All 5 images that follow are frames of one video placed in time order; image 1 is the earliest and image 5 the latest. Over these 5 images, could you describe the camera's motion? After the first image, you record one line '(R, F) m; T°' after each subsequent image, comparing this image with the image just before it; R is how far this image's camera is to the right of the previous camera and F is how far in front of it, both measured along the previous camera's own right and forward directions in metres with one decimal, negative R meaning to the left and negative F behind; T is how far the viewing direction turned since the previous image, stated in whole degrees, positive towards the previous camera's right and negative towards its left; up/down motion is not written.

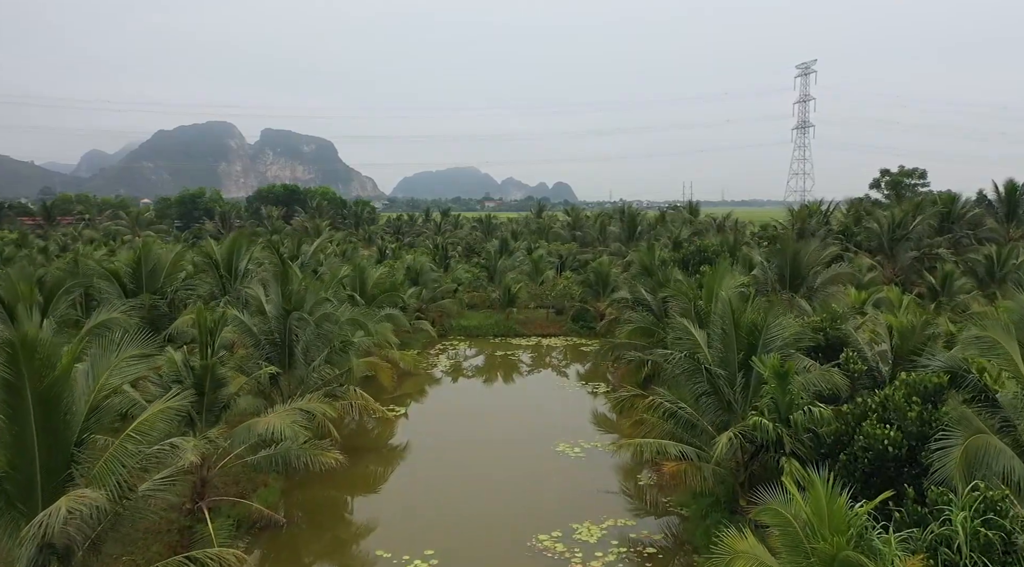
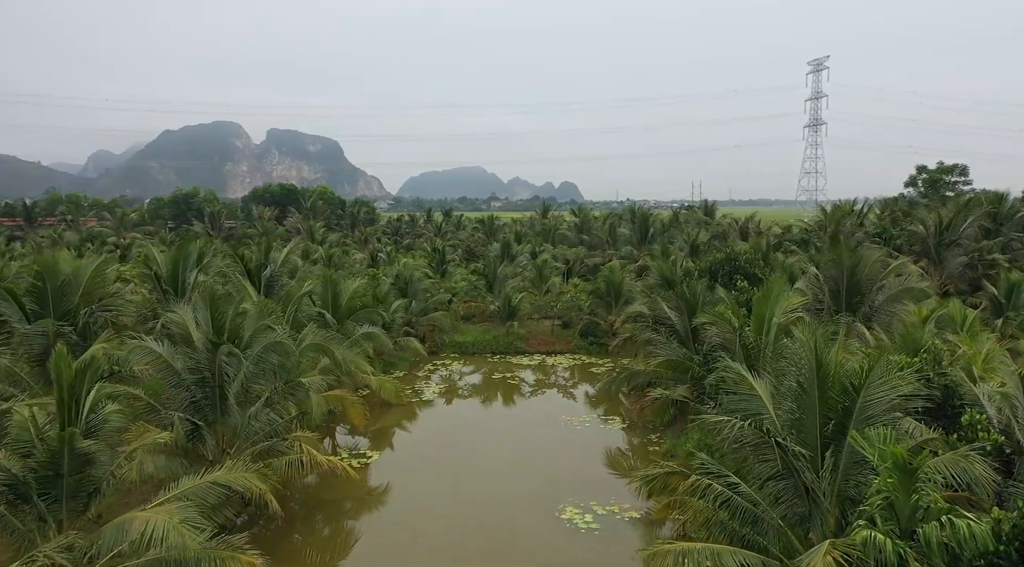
(+0.2, +3.0) m; 0°
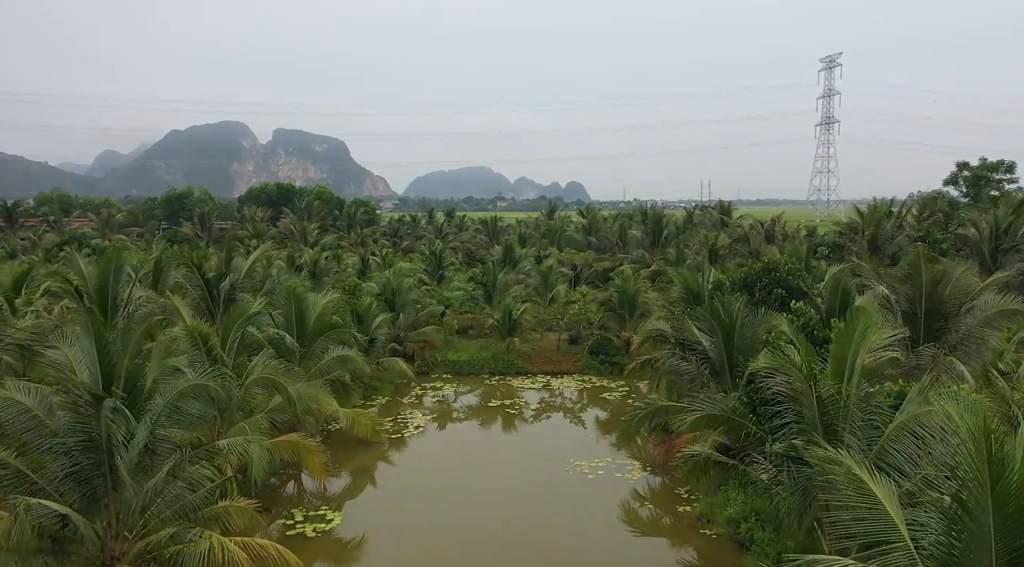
(+0.2, +2.8) m; 0°
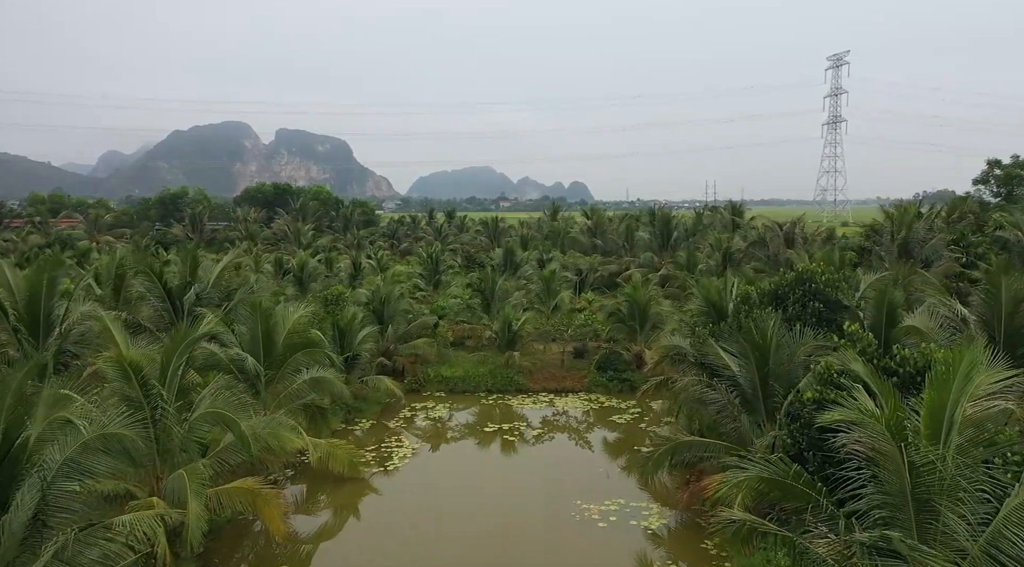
(+0.1, +1.9) m; 0°
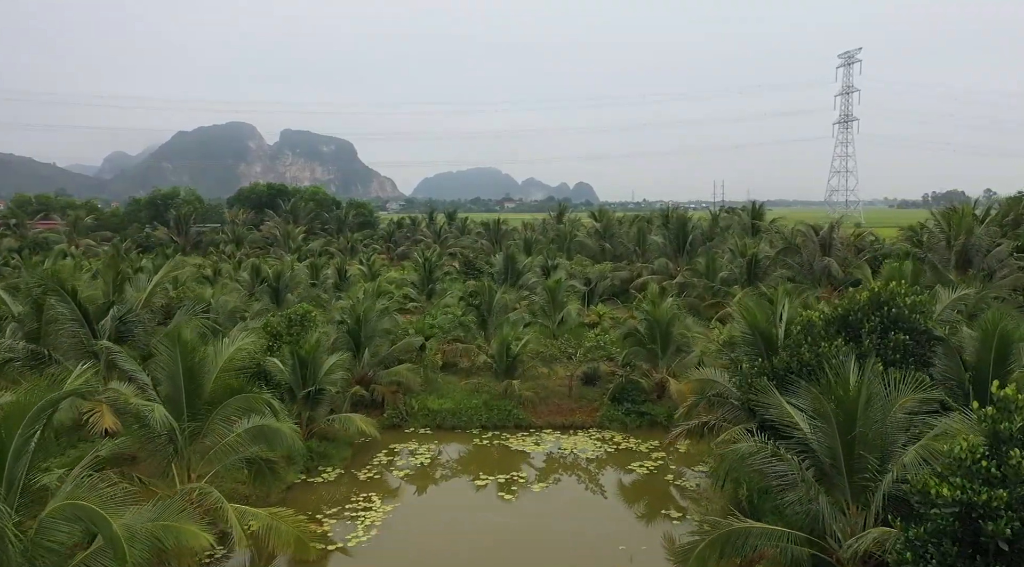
(+0.1, +2.9) m; 0°
